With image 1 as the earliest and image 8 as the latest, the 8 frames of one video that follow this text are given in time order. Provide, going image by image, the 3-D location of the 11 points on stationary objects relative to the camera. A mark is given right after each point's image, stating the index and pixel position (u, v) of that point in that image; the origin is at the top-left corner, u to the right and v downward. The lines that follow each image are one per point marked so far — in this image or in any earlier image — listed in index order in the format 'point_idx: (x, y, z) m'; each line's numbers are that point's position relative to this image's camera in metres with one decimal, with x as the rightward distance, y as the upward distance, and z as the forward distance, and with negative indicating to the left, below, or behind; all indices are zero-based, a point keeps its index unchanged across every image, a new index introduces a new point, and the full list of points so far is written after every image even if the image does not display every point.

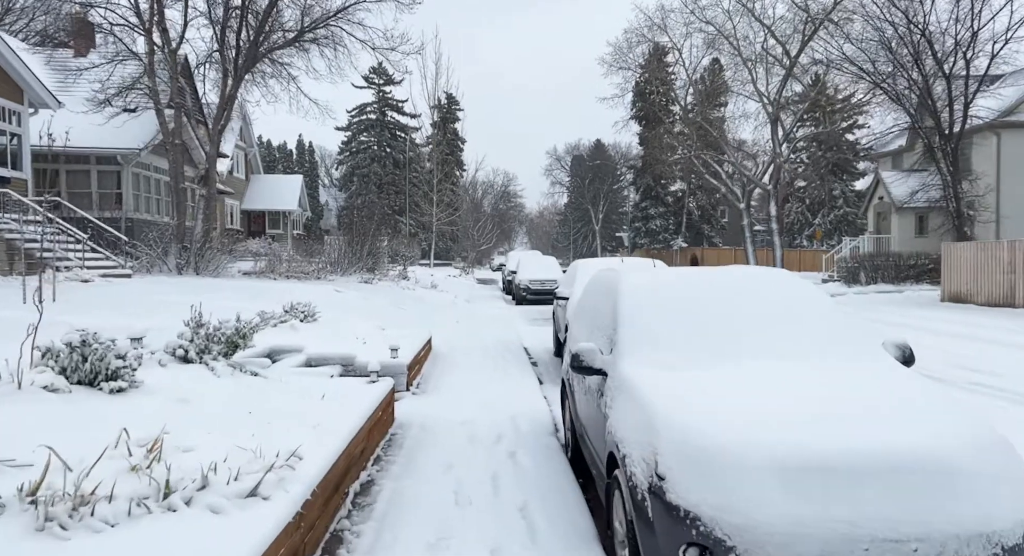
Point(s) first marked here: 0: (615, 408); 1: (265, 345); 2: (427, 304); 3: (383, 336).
0: (+0.6, -0.8, +3.7) m
1: (-2.8, -0.8, +7.4) m
2: (-2.3, -0.7, +17.7) m
3: (-2.0, -0.9, +9.8) m
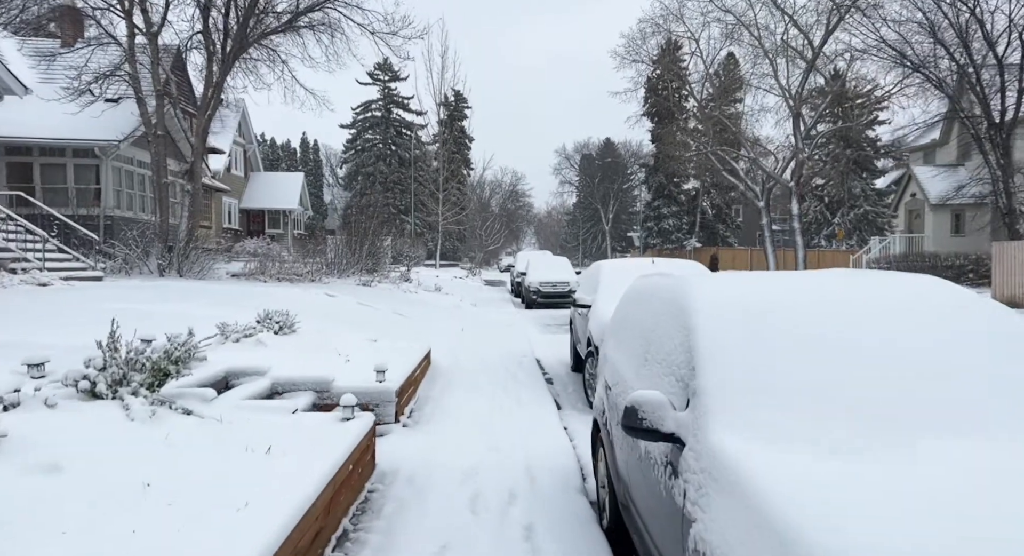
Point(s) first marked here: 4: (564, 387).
0: (+0.7, -0.8, +2.3) m
1: (-2.7, -0.8, +6.0) m
2: (-2.1, -0.8, +16.3) m
3: (-1.8, -1.0, +8.3) m
4: (+0.7, -1.5, +8.9) m
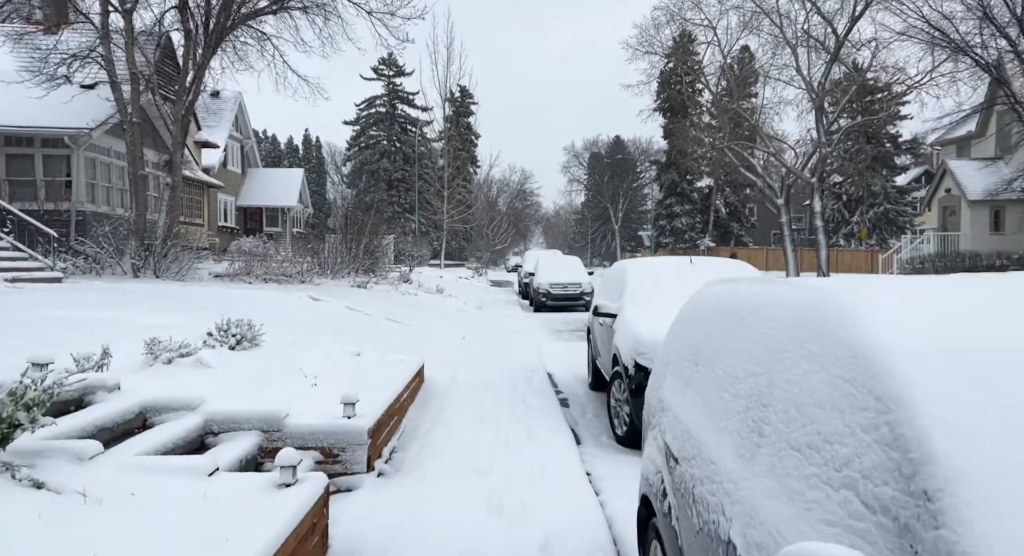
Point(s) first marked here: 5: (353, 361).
0: (+0.7, -0.8, +0.8) m
1: (-2.6, -0.9, +4.6) m
2: (-1.9, -0.8, +14.8) m
3: (-1.7, -1.0, +6.9) m
4: (+0.8, -1.5, +7.4) m
5: (-1.9, -1.0, +7.5) m
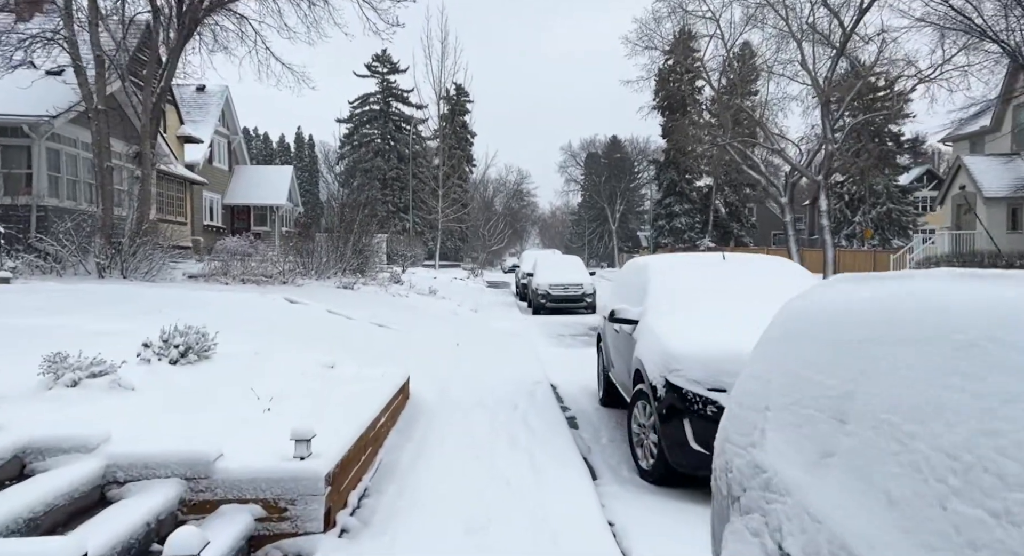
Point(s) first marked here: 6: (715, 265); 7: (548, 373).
0: (+0.7, -0.8, -0.4) m
1: (-2.6, -0.9, +3.4) m
2: (-1.9, -0.8, +13.7) m
3: (-1.7, -1.0, +5.7) m
4: (+0.8, -1.5, +6.3) m
5: (-1.9, -1.0, +6.4) m
6: (+1.9, +0.1, +6.1) m
7: (+0.5, -1.4, +9.4) m
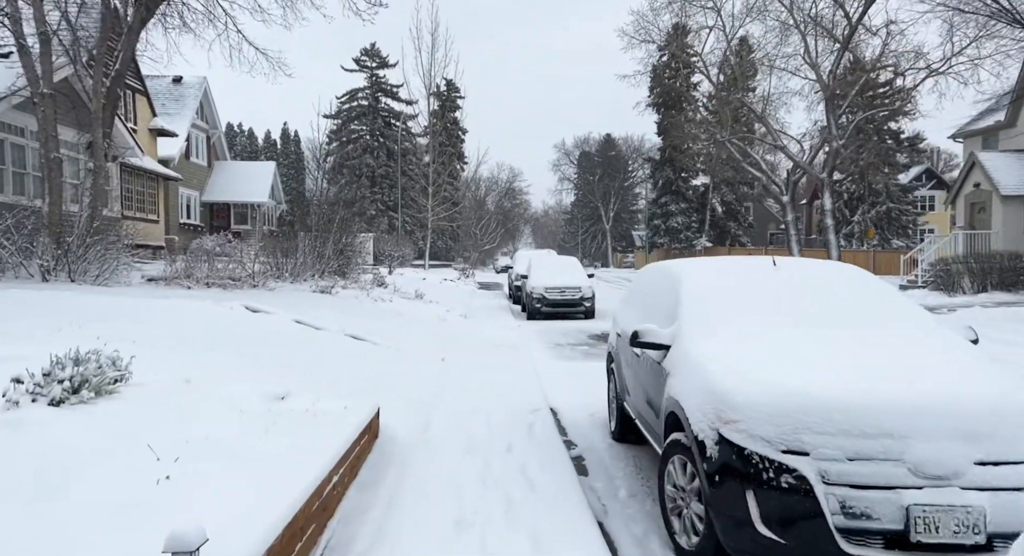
0: (+0.8, -0.9, -1.6) m
1: (-2.6, -0.9, +2.1) m
2: (-2.1, -0.9, +12.4) m
3: (-1.8, -1.1, +4.4) m
4: (+0.8, -1.6, +5.0) m
5: (-1.9, -1.0, +5.1) m
6: (+1.9, 0.0, +4.8) m
7: (+0.4, -1.5, +8.1) m
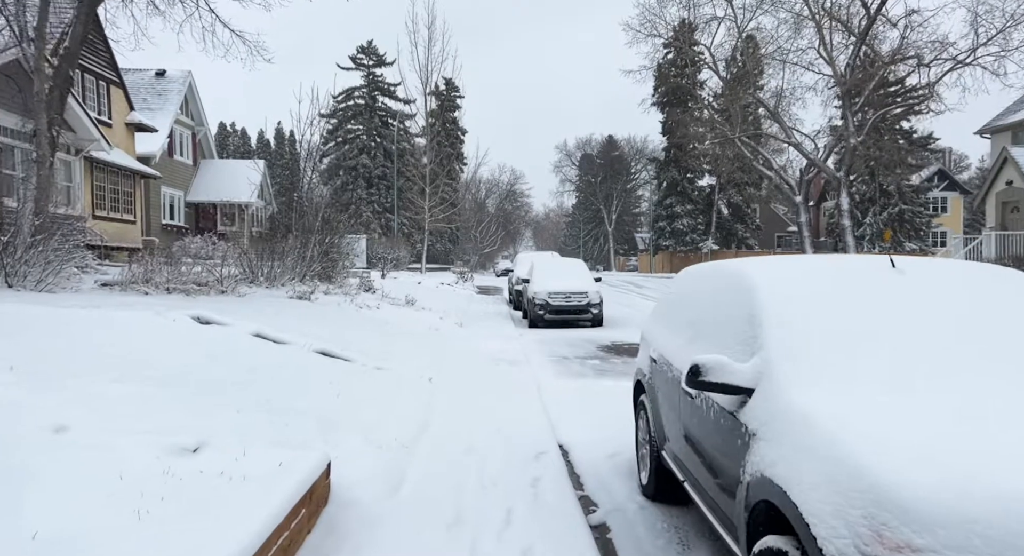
0: (+0.8, -0.9, -3.2) m
1: (-2.6, -1.0, +0.6) m
2: (-2.1, -1.0, +10.9) m
3: (-1.8, -1.1, +2.9) m
4: (+0.8, -1.6, +3.5) m
5: (-1.9, -1.1, +3.6) m
6: (+1.9, 0.0, +3.3) m
7: (+0.4, -1.5, +6.6) m
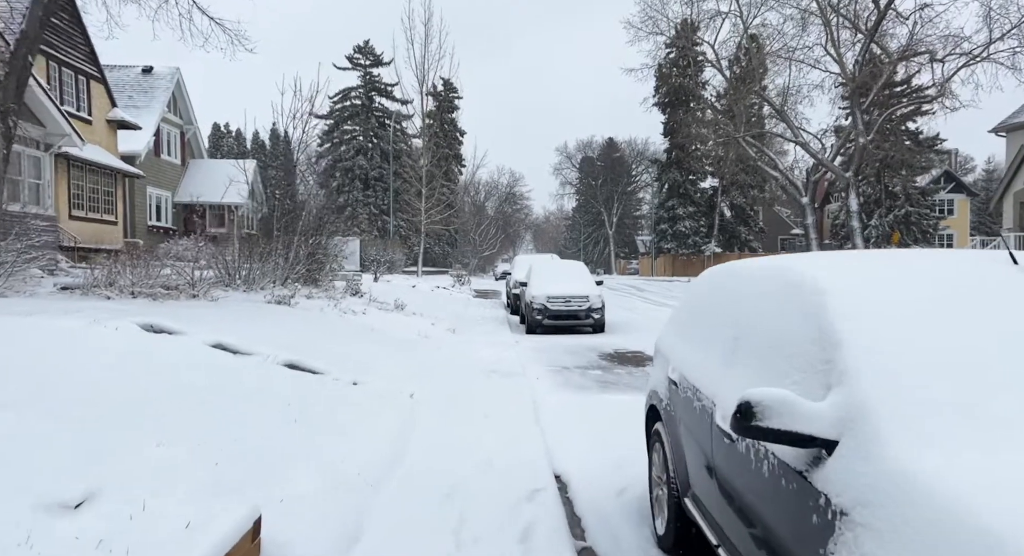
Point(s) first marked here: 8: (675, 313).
0: (+0.7, -0.9, -4.1) m
1: (-2.7, -1.0, -0.3) m
2: (-2.2, -1.0, +9.9) m
3: (-1.8, -1.1, +2.0) m
4: (+0.7, -1.7, +2.5) m
5: (-2.0, -1.1, +2.6) m
6: (+1.8, 0.0, +2.4) m
7: (+0.3, -1.6, +5.7) m
8: (+1.1, -0.2, +4.3) m
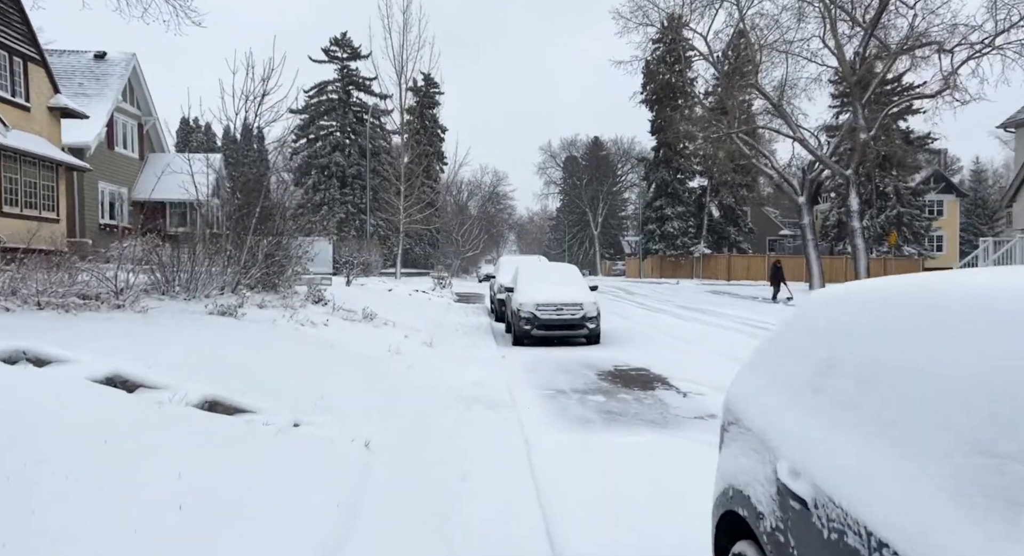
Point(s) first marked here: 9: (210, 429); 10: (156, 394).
0: (+0.8, -1.0, -5.7) m
1: (-2.7, -1.0, -2.1) m
2: (-2.4, -1.1, +8.2) m
3: (-1.8, -1.2, +0.3) m
4: (+0.7, -1.7, +0.9) m
5: (-2.0, -1.2, +0.9) m
6: (+1.8, -0.1, +0.8) m
7: (+0.3, -1.7, +4.0) m
8: (+1.0, -0.3, +2.7) m
9: (-2.3, -1.2, +5.1) m
10: (-2.9, -1.0, +5.6) m
